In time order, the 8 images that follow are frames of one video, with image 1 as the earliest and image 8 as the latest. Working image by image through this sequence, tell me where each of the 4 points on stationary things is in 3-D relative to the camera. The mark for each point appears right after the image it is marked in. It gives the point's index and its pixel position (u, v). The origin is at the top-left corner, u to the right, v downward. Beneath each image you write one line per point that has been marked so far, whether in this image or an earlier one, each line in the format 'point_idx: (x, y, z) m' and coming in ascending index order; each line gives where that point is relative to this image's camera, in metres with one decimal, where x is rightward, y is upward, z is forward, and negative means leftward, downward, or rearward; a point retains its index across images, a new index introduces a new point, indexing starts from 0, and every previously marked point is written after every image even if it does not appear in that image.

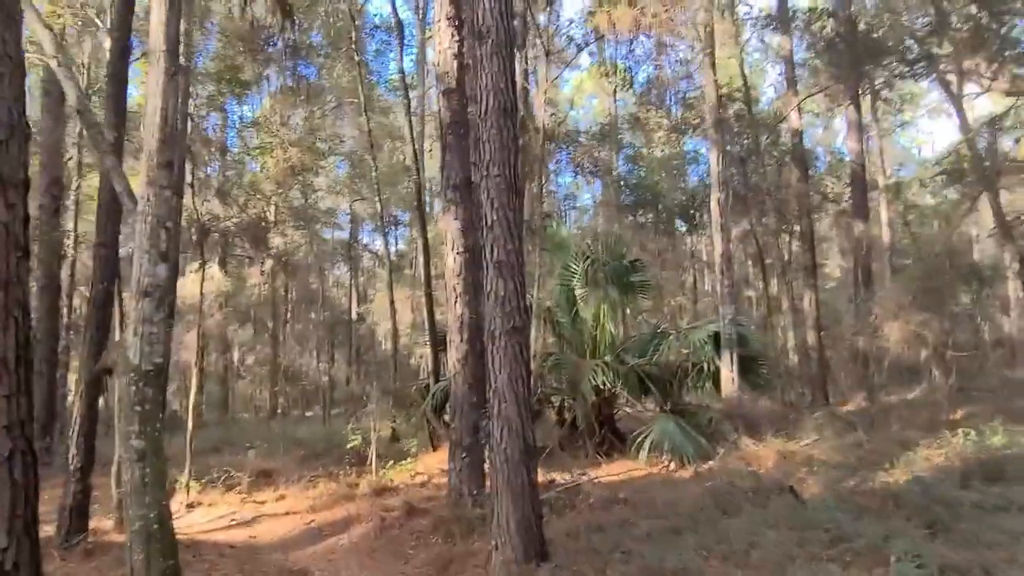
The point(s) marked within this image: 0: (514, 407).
0: (0.0, -0.8, +4.8) m
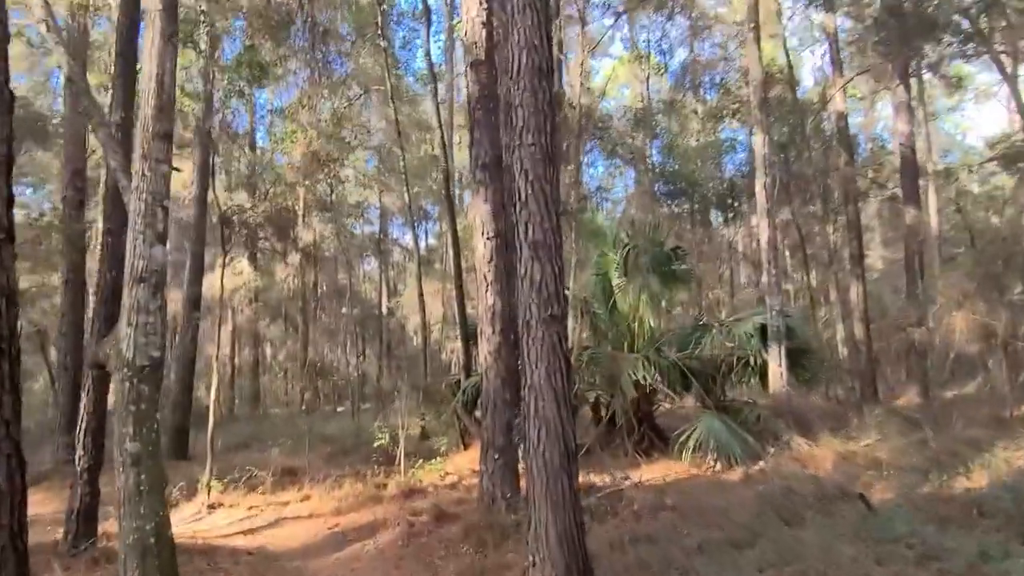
0: (+0.3, -0.7, +4.3) m
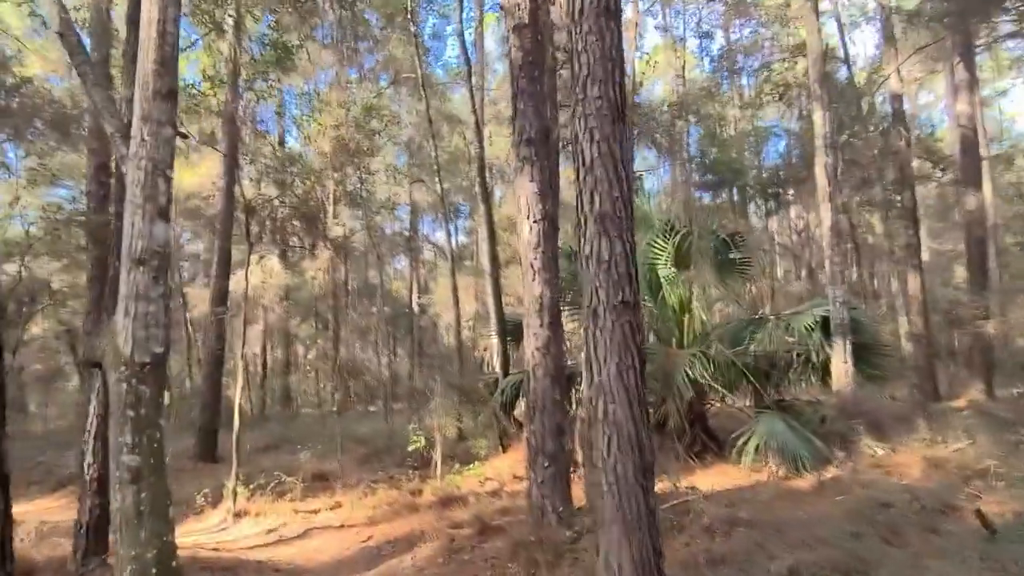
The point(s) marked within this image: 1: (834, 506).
0: (+0.6, -0.6, +3.6) m
1: (+2.7, -1.8, +6.1) m
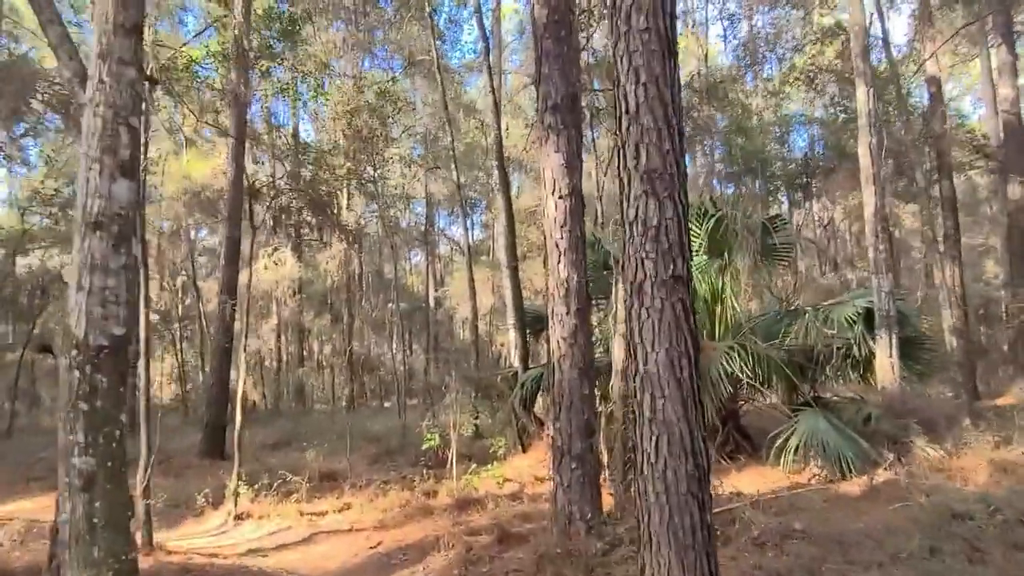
0: (+0.7, -0.5, +3.0) m
1: (+2.9, -1.7, +5.5) m
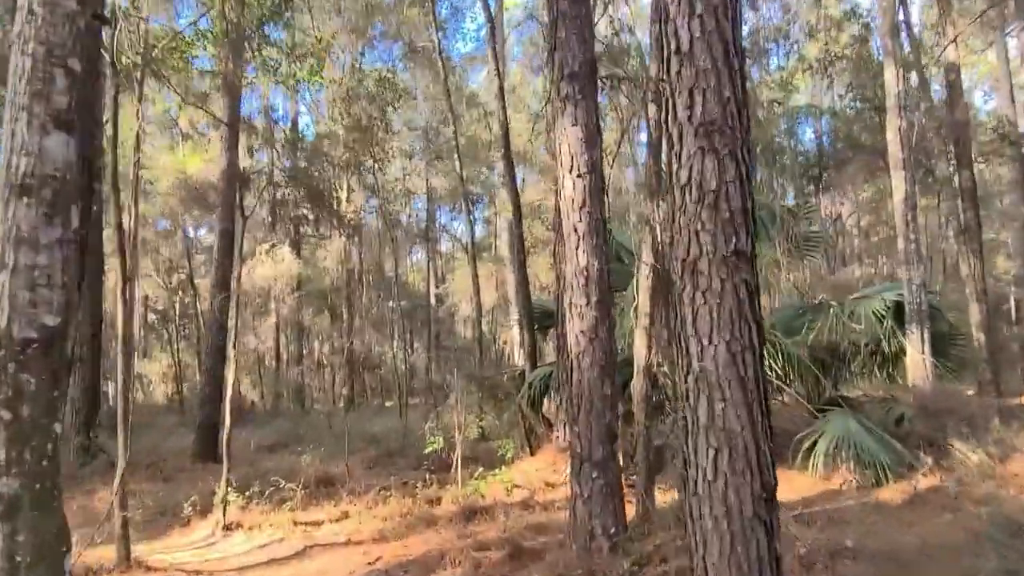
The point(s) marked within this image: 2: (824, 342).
0: (+0.8, -0.4, +2.5) m
1: (+3.0, -1.6, +5.0) m
2: (+3.5, -0.6, +8.2) m
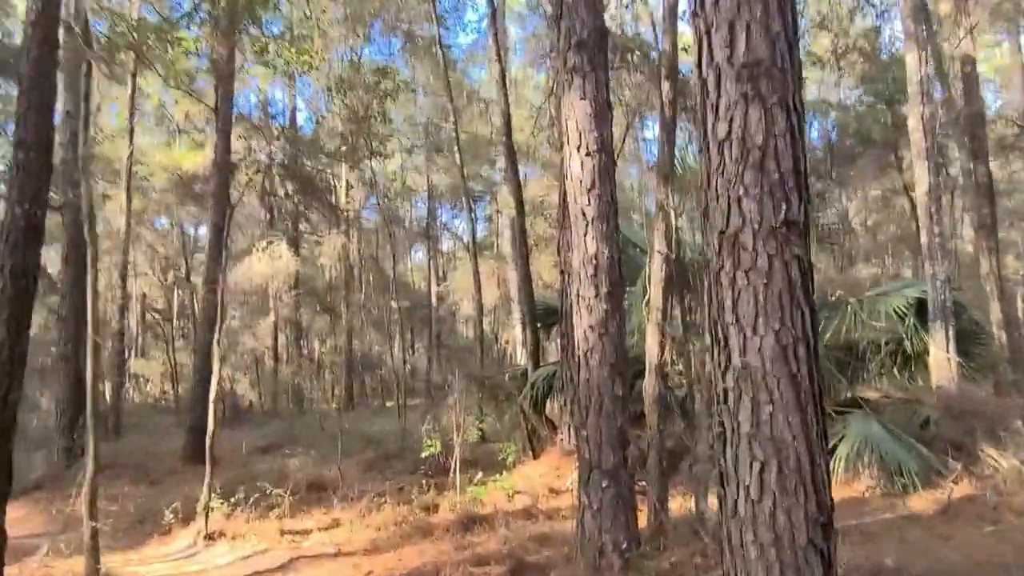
0: (+0.8, -0.4, +2.1) m
1: (+3.0, -1.6, +4.5) m
2: (+3.6, -0.6, +7.8) m
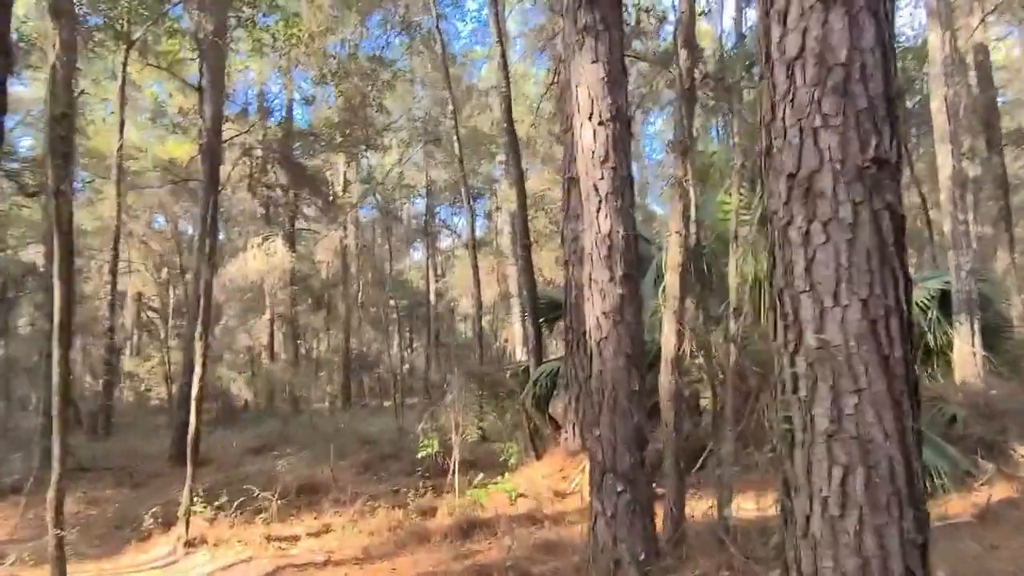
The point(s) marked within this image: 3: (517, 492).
0: (+0.8, -0.3, +1.6) m
1: (+3.0, -1.5, +4.1) m
2: (+3.6, -0.5, +7.3) m
3: (0.0, -1.9, +6.7) m
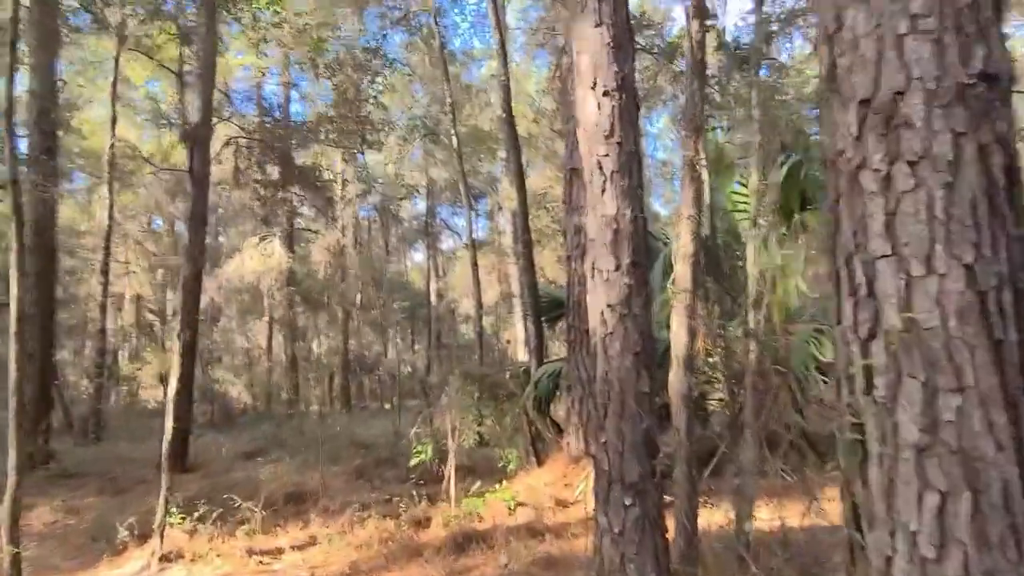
0: (+0.8, -0.2, +1.2) m
1: (+3.0, -1.4, +3.7) m
2: (+3.6, -0.4, +6.9) m
3: (0.0, -1.8, +6.3) m
